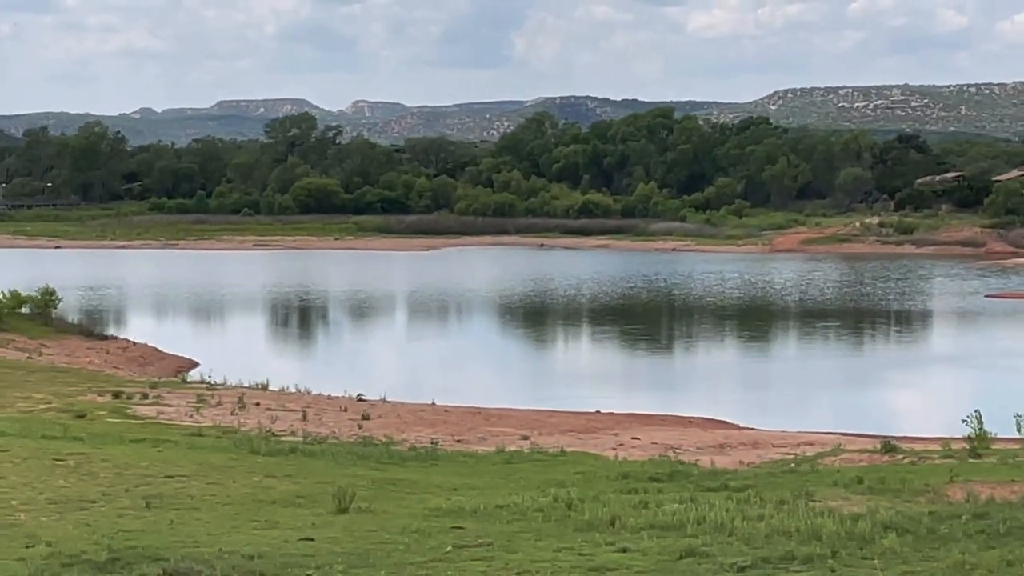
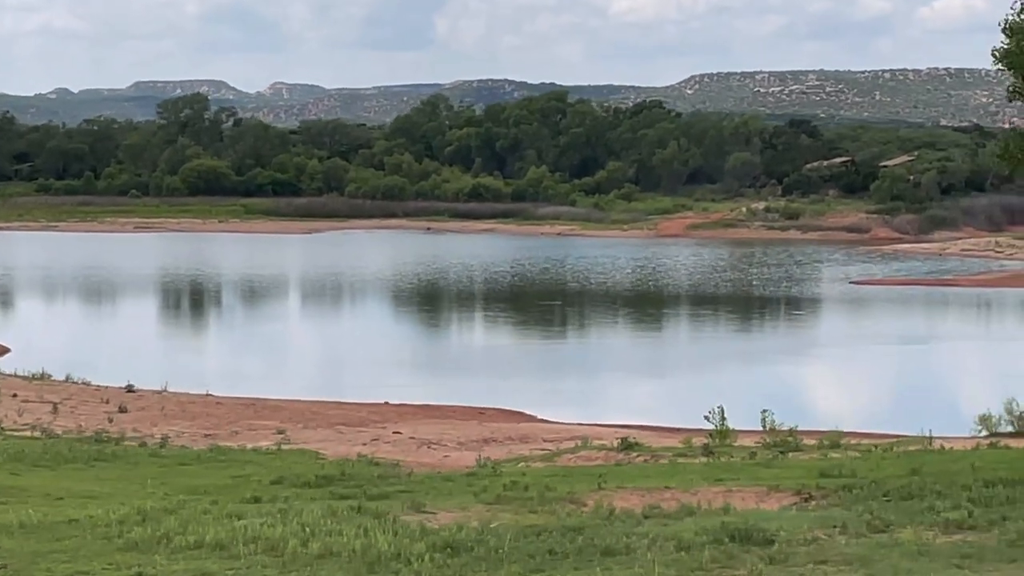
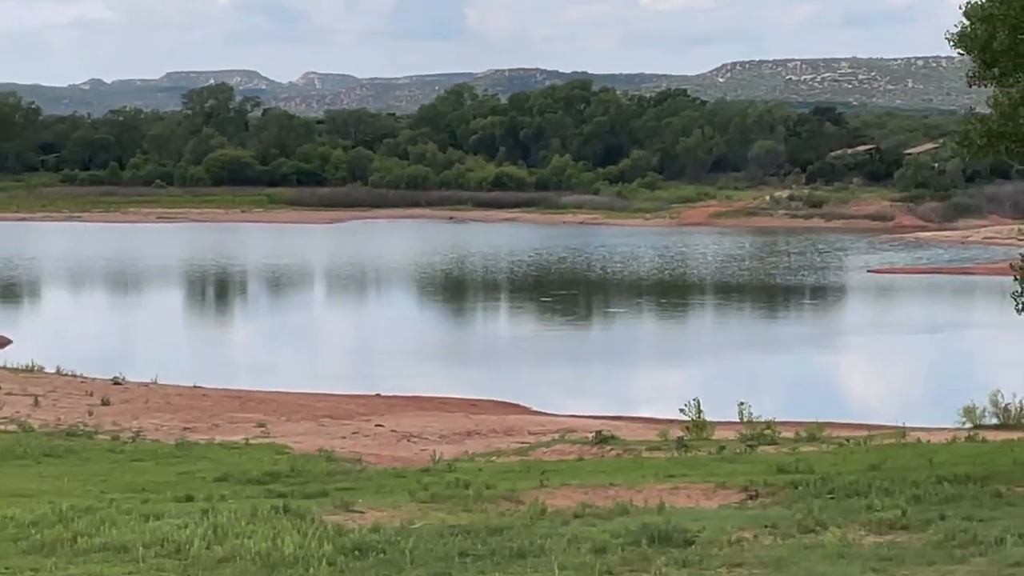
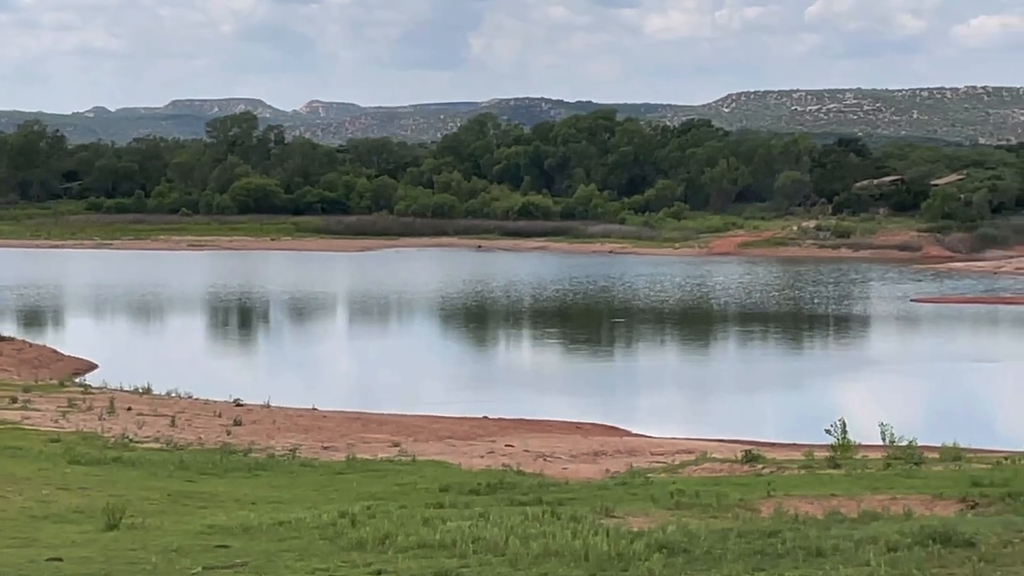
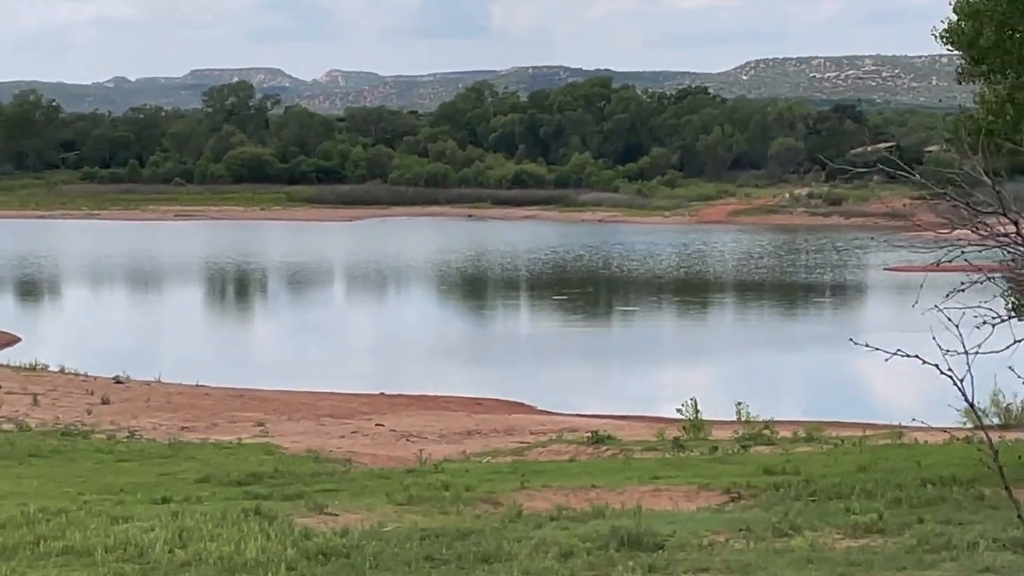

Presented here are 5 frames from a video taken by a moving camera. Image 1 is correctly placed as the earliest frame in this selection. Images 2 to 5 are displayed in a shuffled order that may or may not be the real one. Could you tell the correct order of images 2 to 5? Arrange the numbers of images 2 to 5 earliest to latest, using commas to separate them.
4, 2, 3, 5
